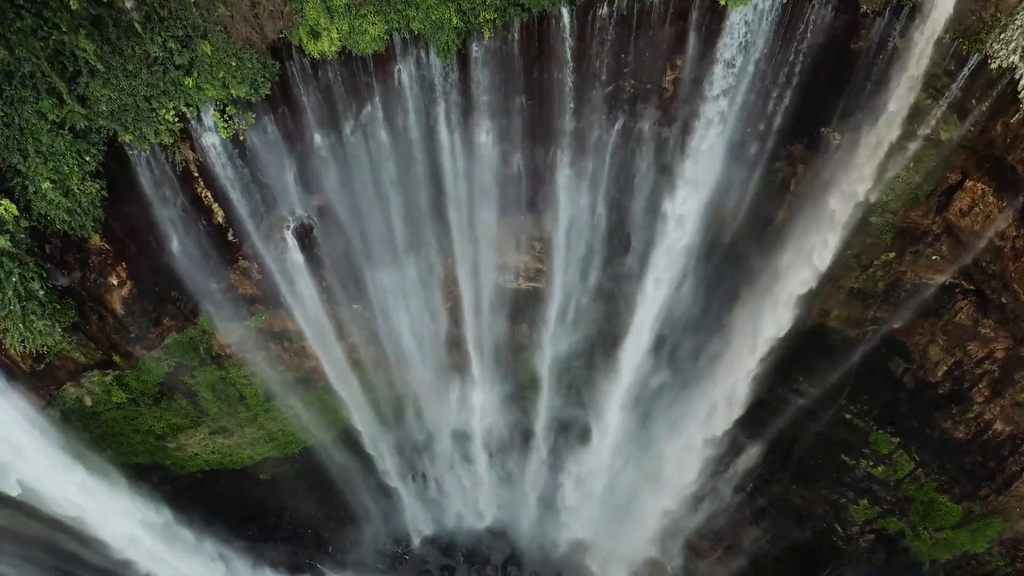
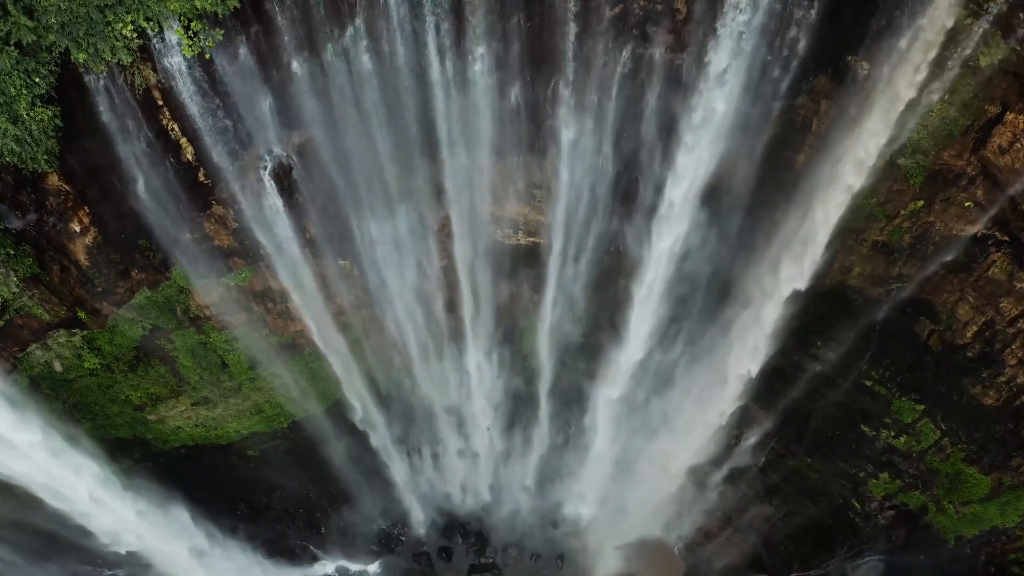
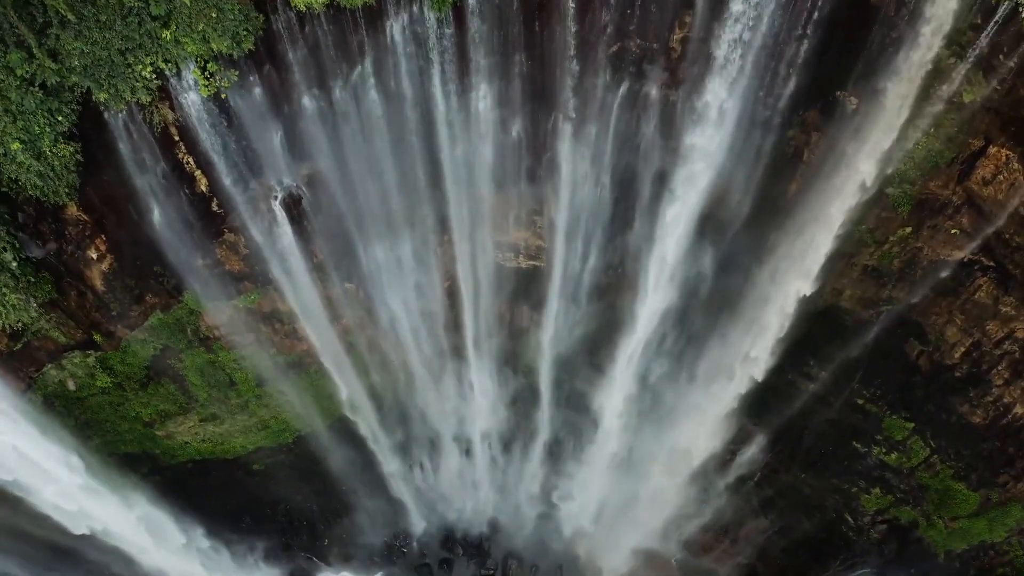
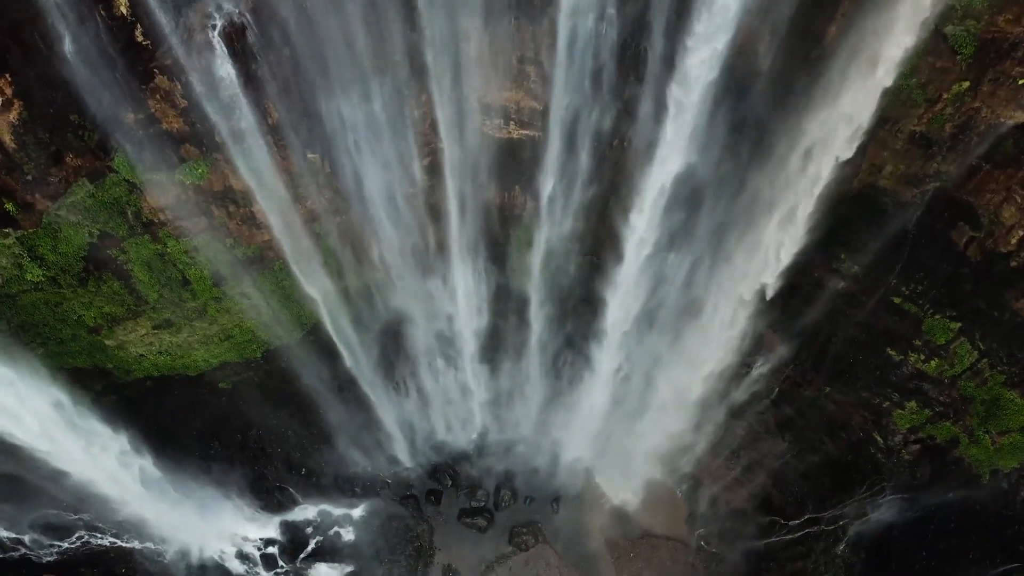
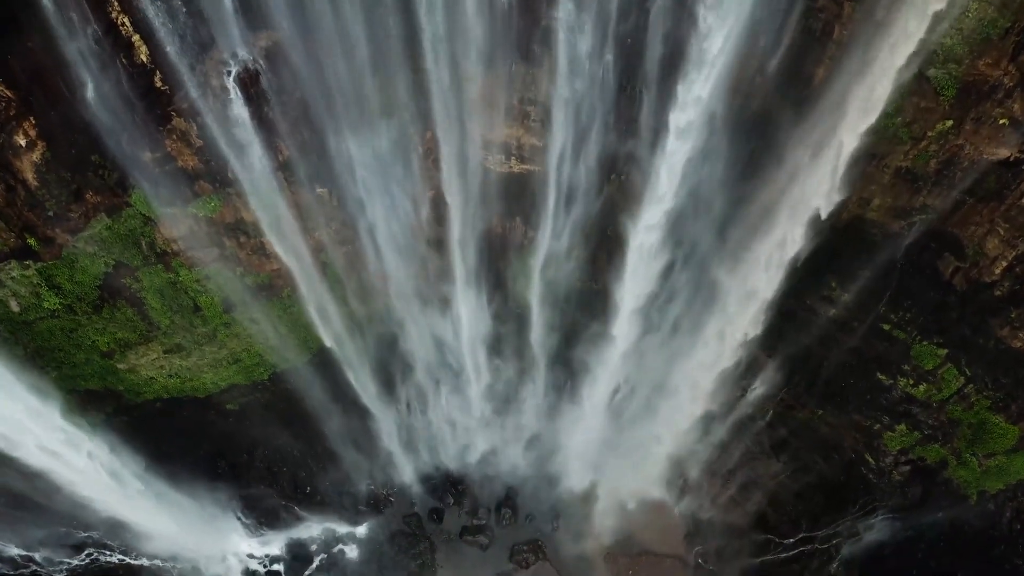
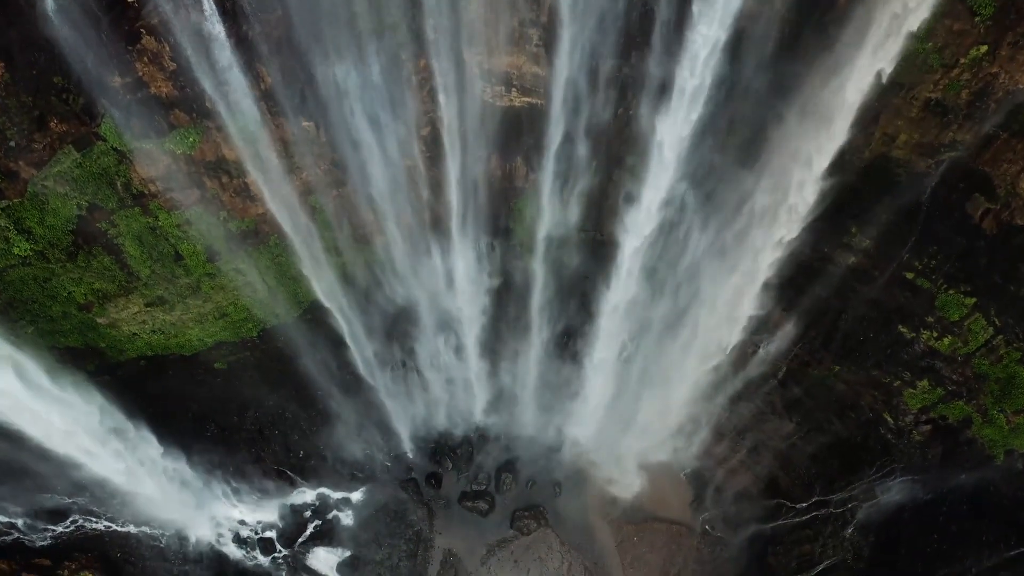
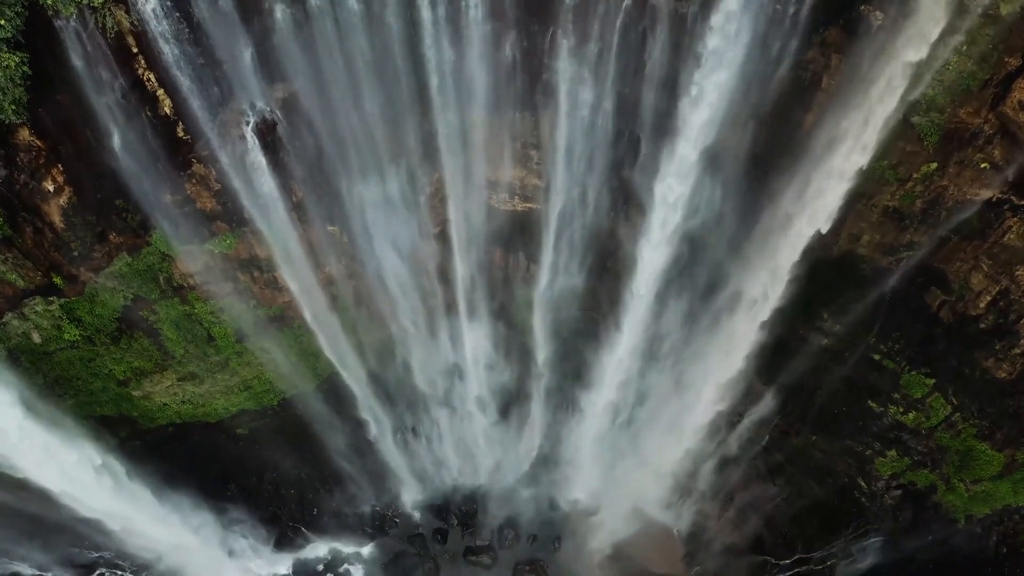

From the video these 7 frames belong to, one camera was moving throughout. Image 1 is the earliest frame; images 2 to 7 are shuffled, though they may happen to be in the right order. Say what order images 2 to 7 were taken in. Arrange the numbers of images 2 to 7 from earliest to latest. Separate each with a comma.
3, 2, 7, 5, 4, 6
